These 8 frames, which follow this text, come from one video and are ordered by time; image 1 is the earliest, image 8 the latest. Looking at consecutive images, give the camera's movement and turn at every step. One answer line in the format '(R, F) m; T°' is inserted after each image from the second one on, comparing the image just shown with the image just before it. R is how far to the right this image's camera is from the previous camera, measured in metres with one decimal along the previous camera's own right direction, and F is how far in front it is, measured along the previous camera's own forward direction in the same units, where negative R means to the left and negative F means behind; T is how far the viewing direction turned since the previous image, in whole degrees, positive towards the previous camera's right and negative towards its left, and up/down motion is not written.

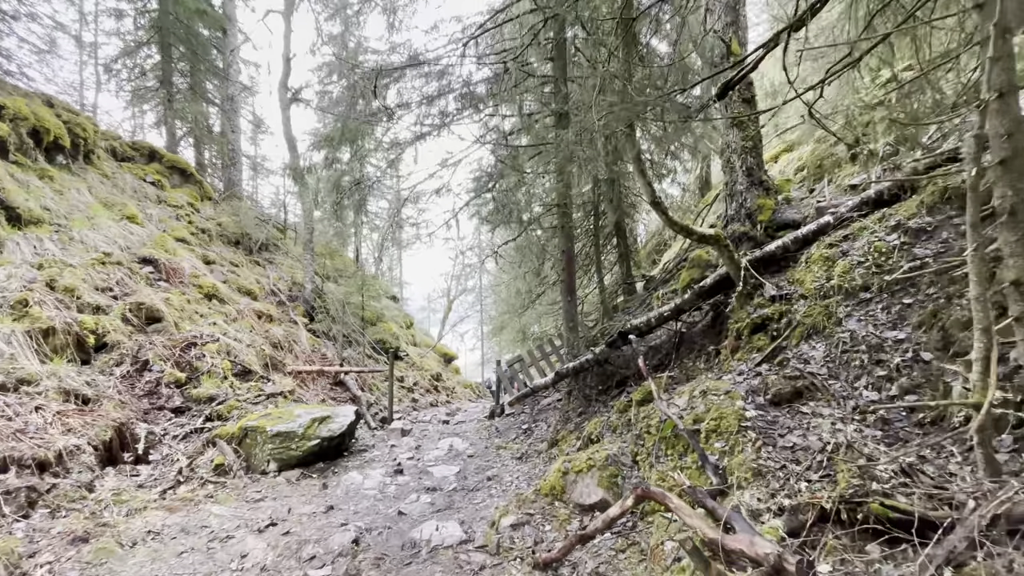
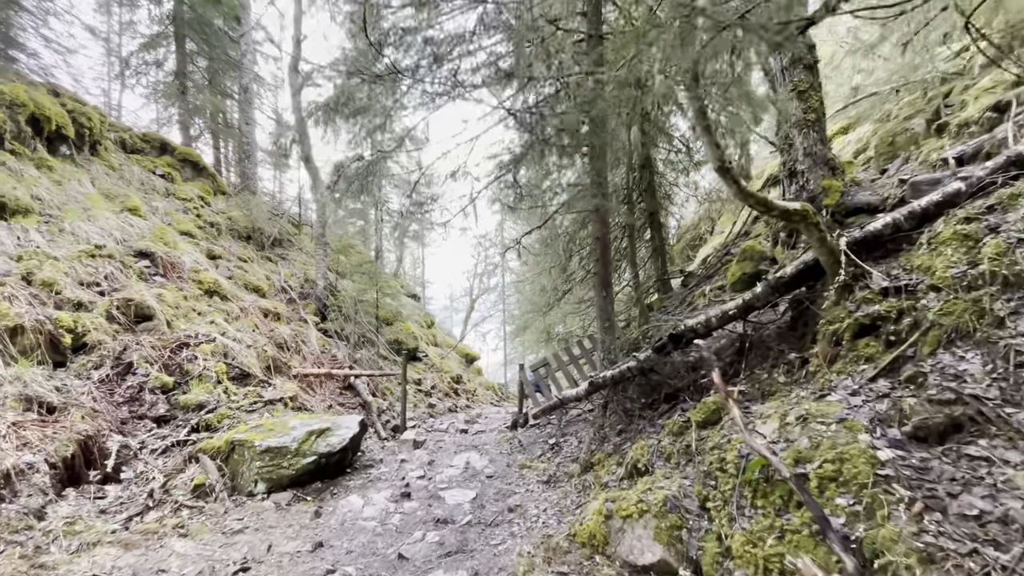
(0.0, +0.9) m; -3°
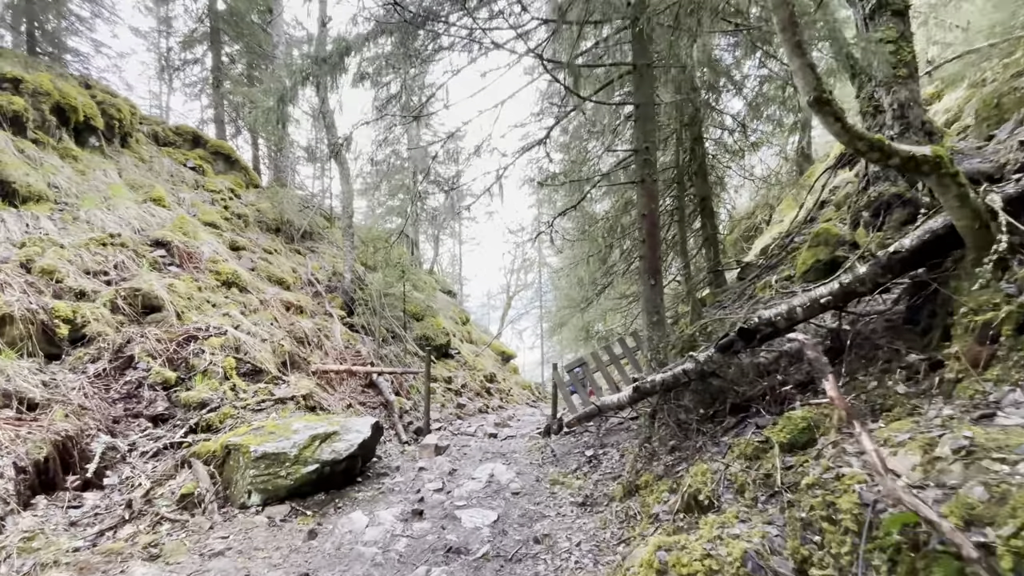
(+0.1, +0.8) m; -5°
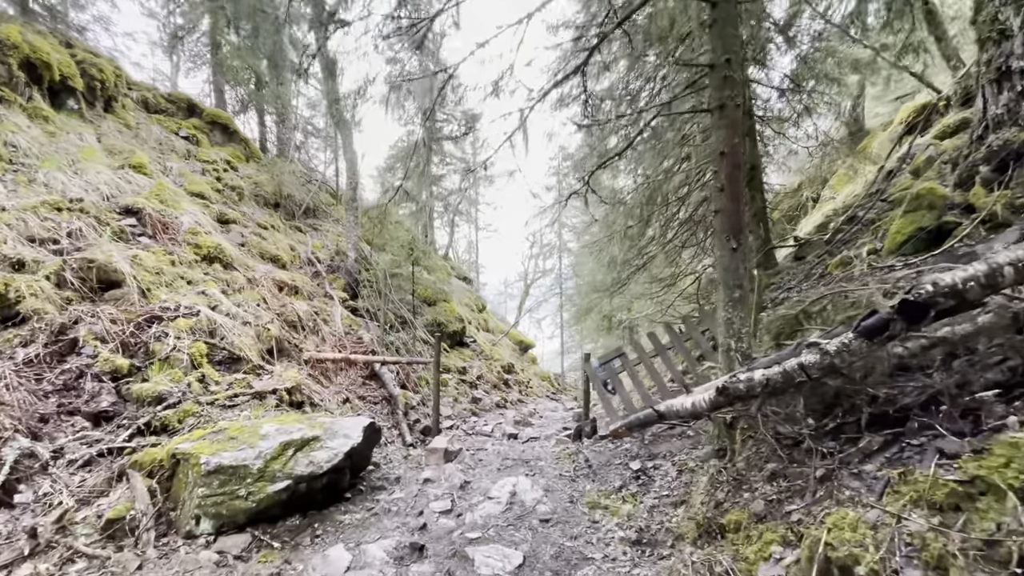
(-0.1, +1.1) m; -2°
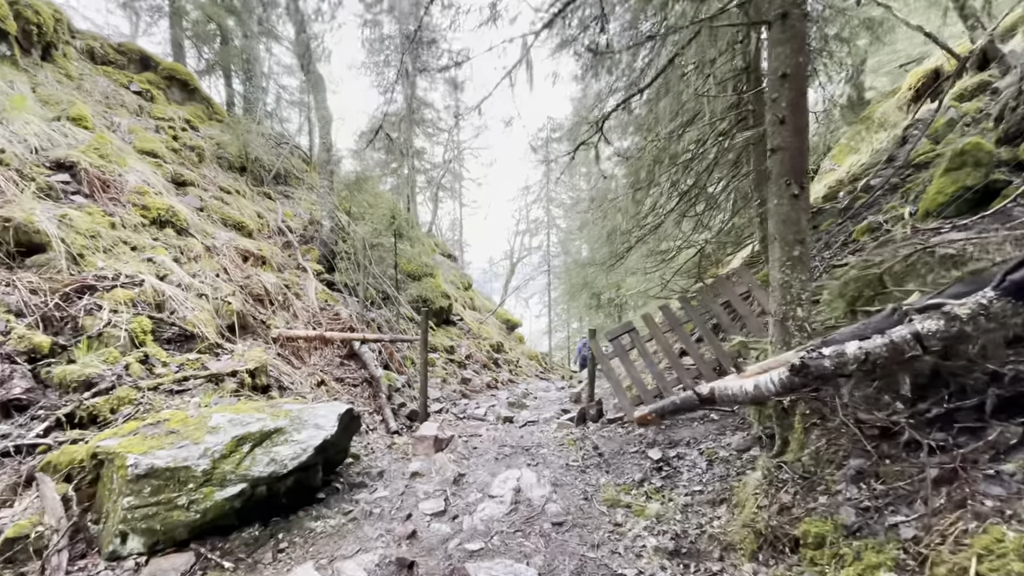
(-0.2, +0.7) m; +2°
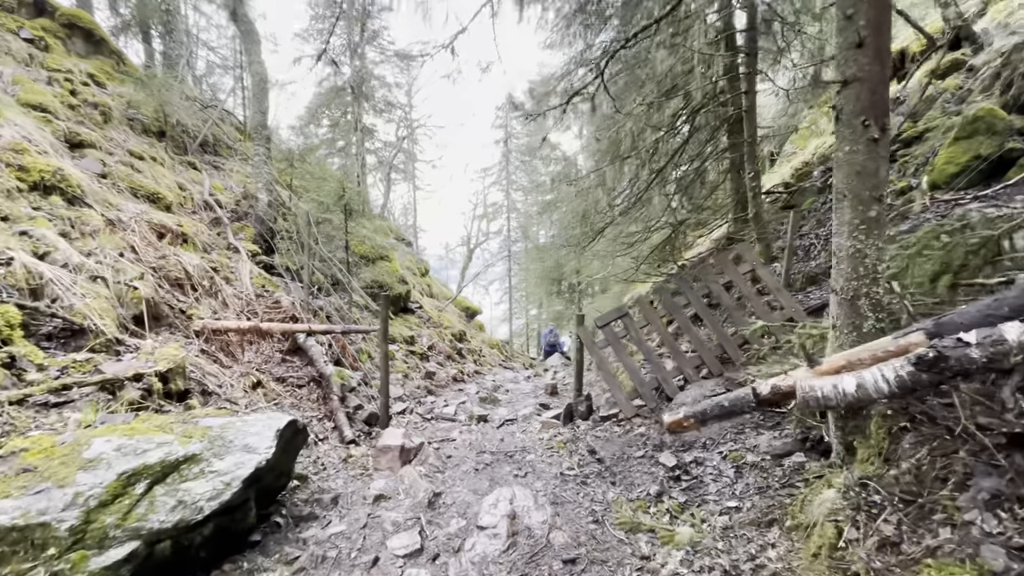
(-0.2, +0.7) m; +6°
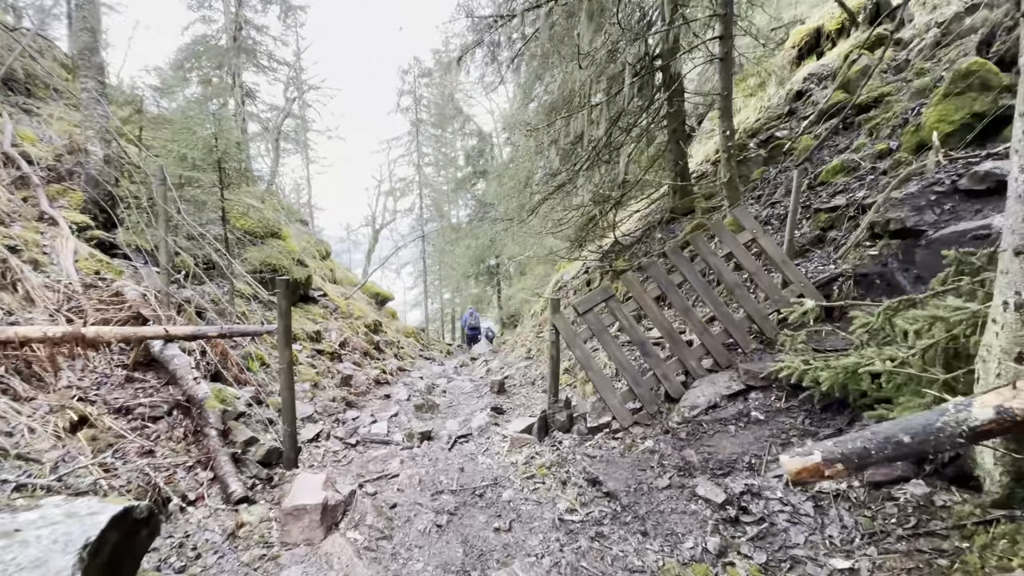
(-0.4, +1.1) m; +11°
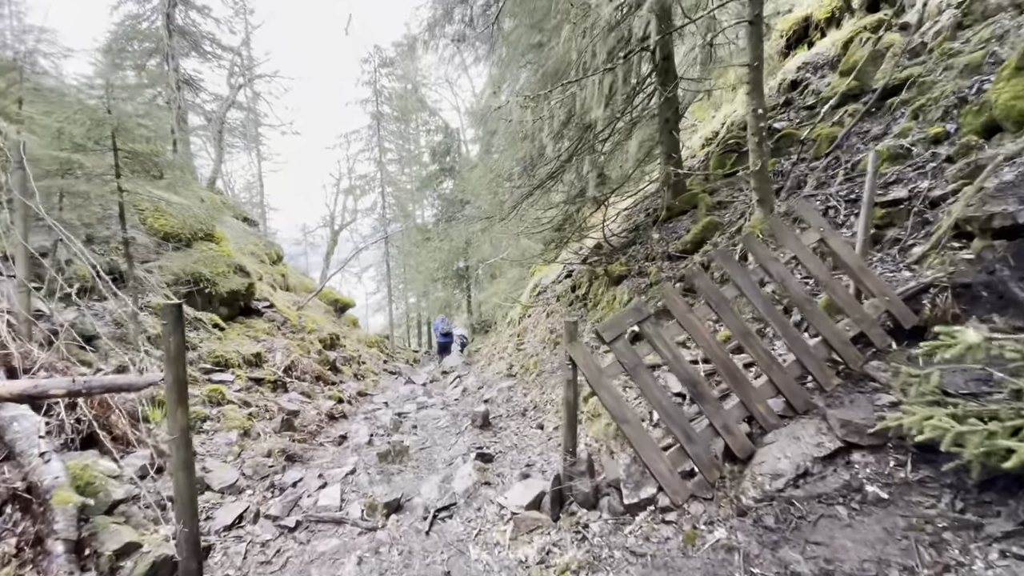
(-0.2, +0.9) m; +4°
